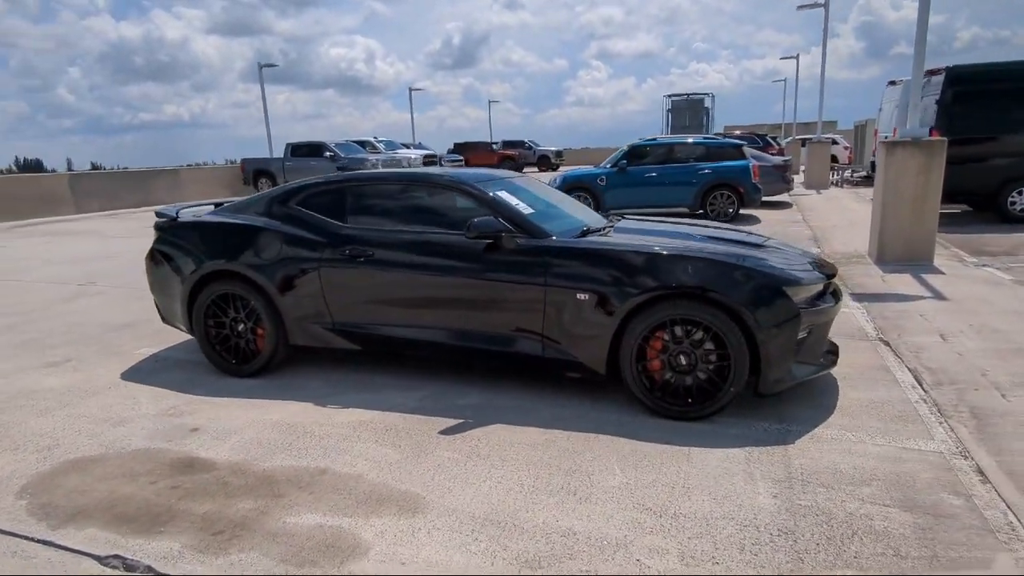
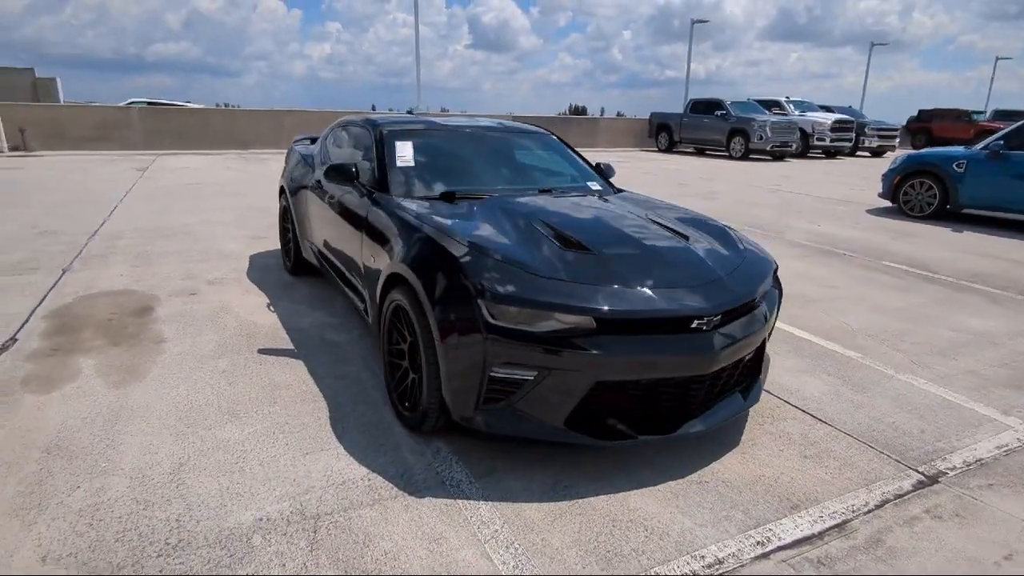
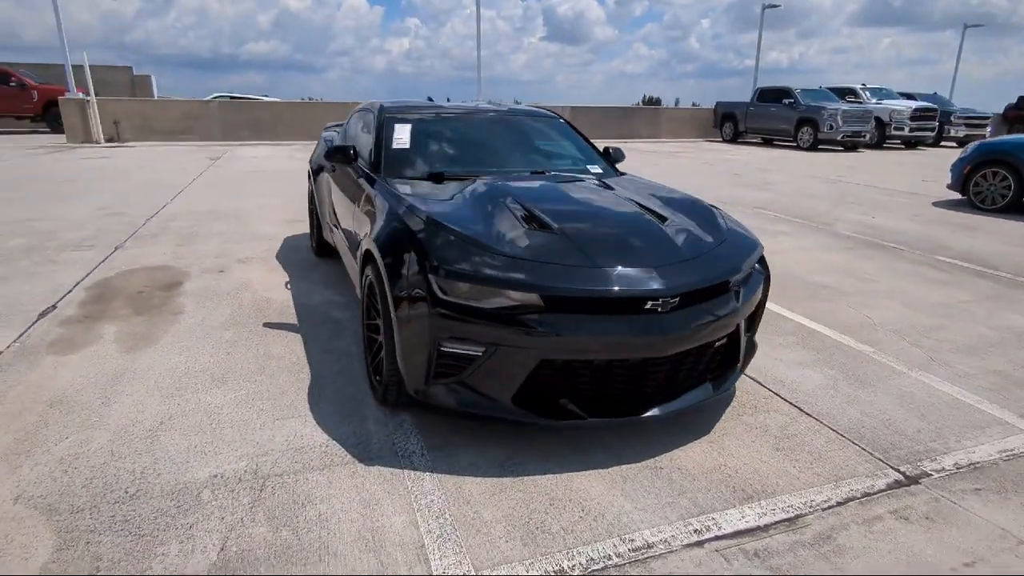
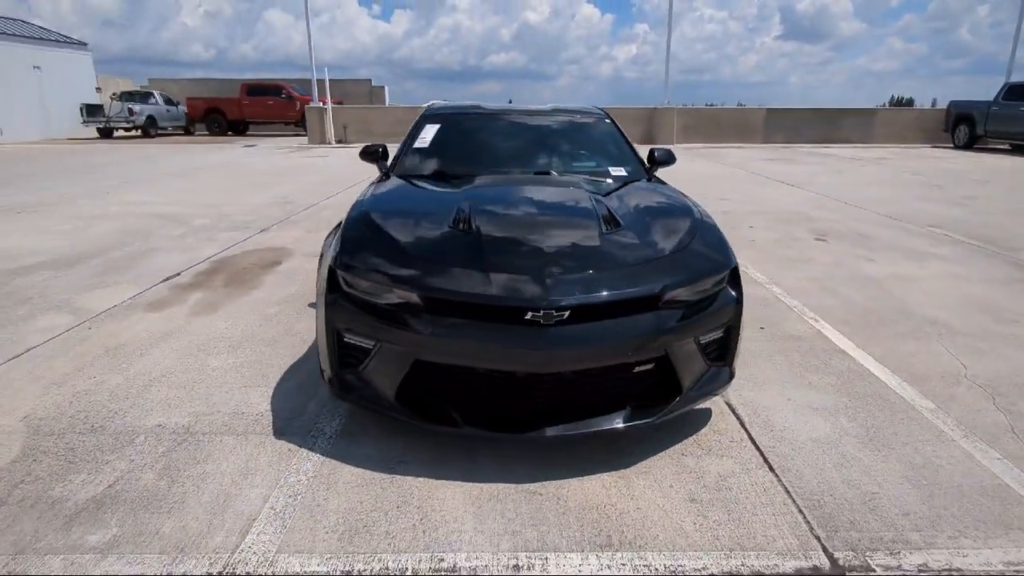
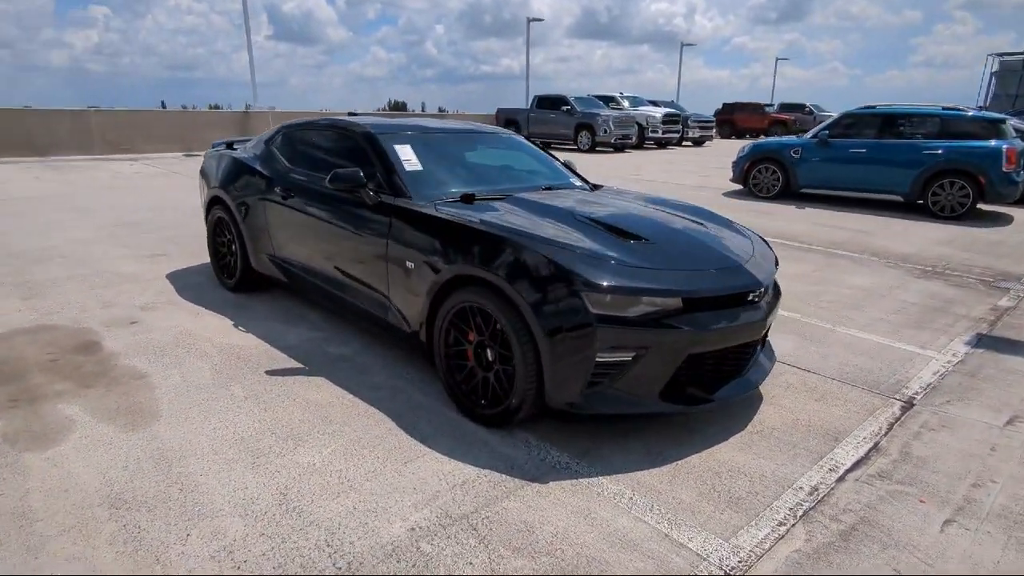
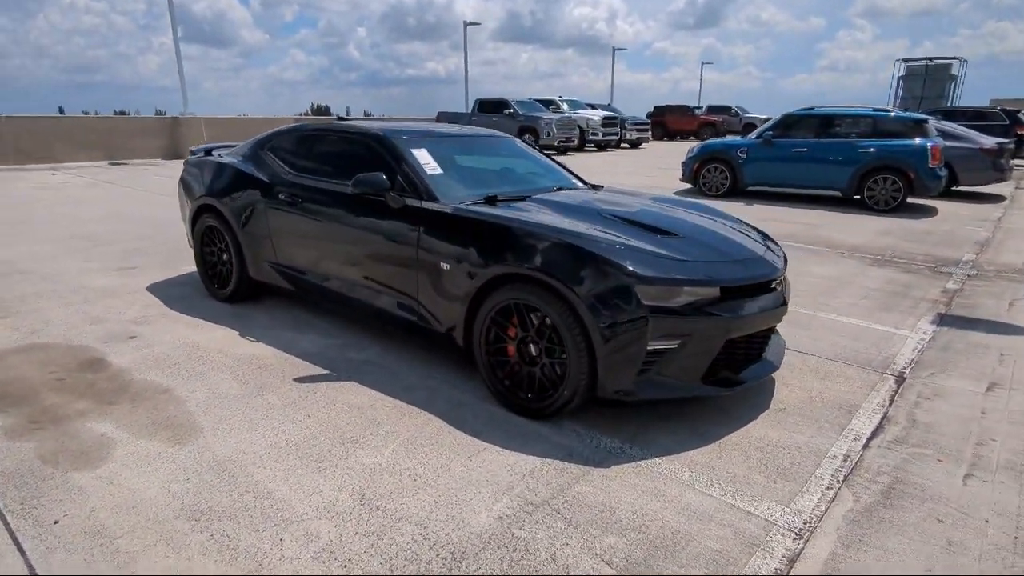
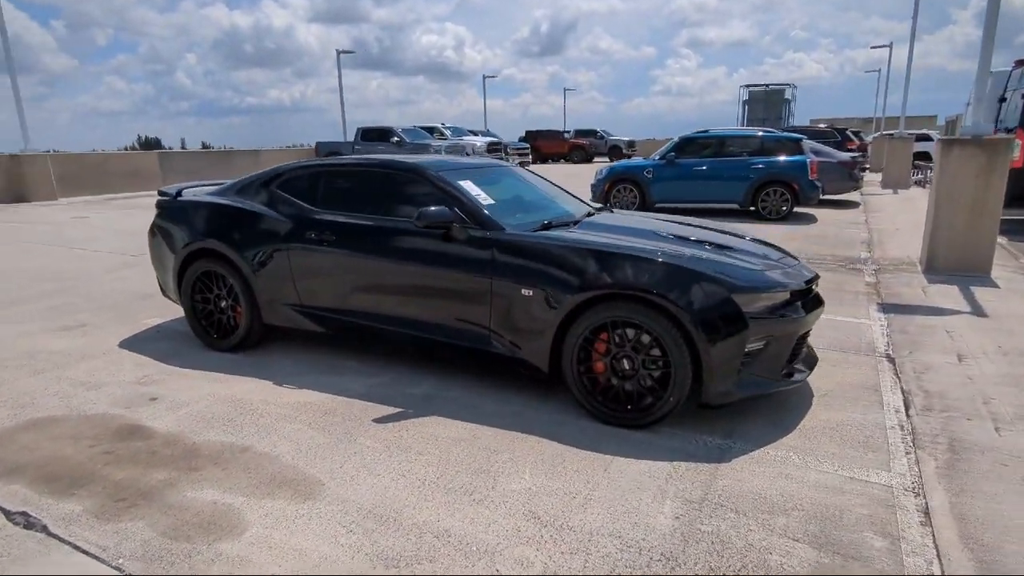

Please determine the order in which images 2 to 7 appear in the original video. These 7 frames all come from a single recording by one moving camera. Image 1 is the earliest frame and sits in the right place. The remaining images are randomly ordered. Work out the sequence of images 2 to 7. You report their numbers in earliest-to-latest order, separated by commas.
7, 6, 5, 2, 3, 4
